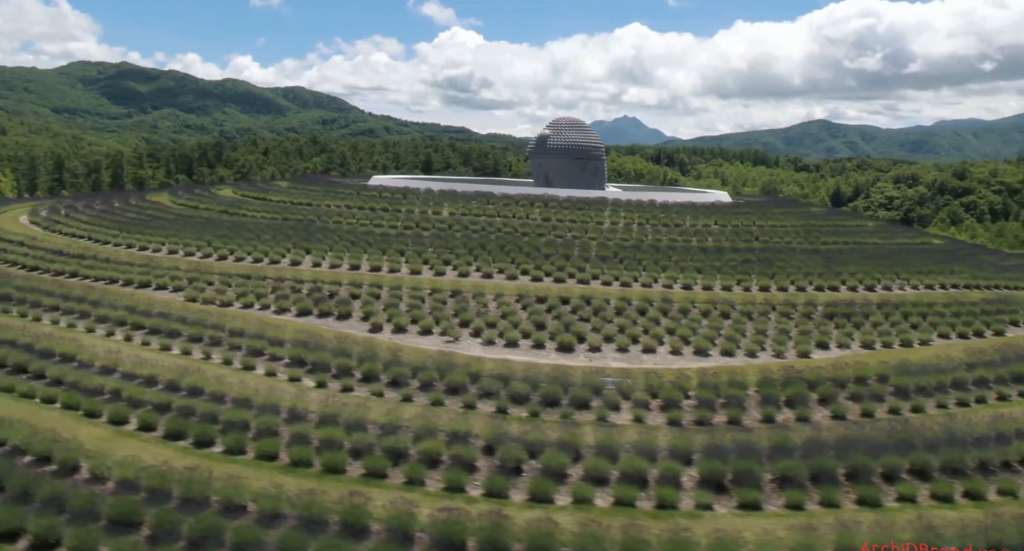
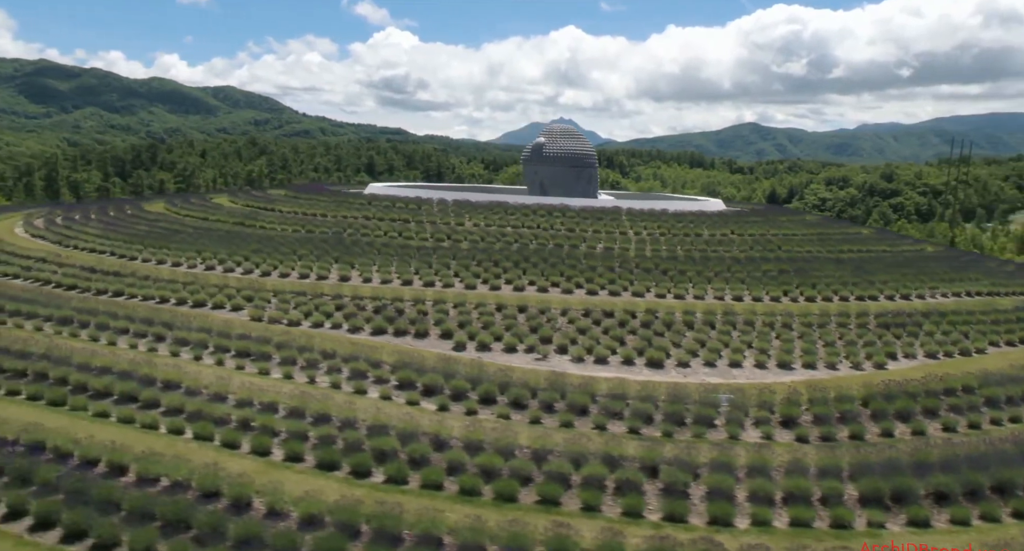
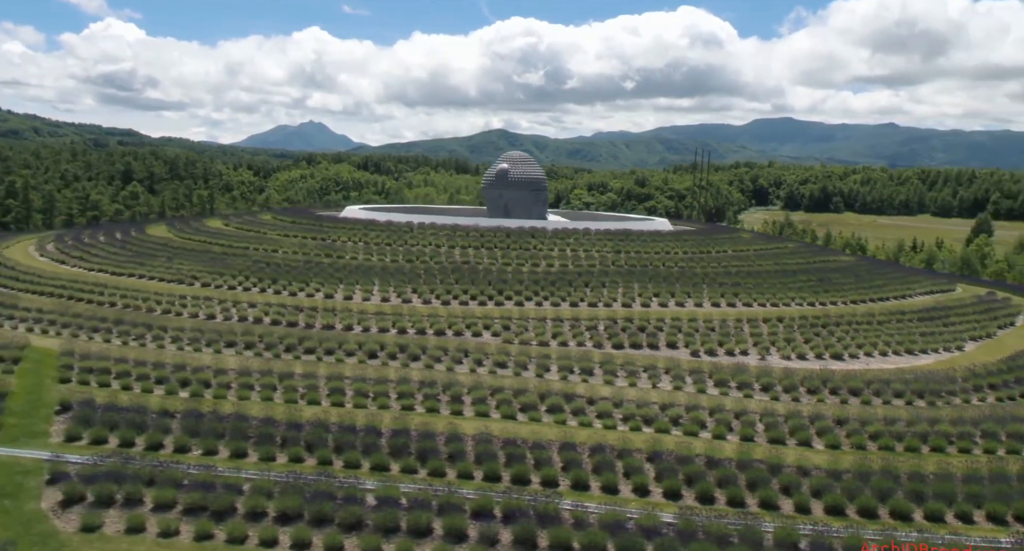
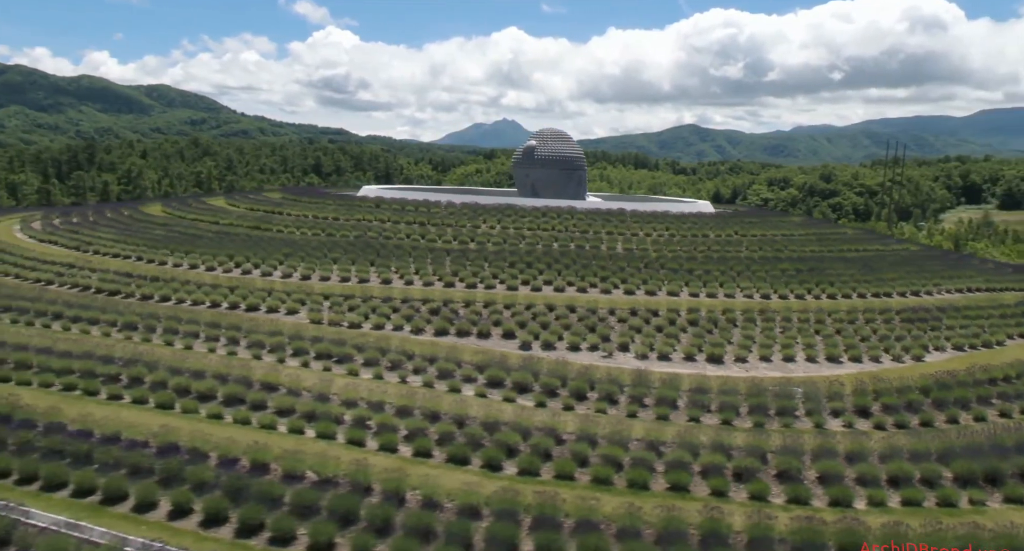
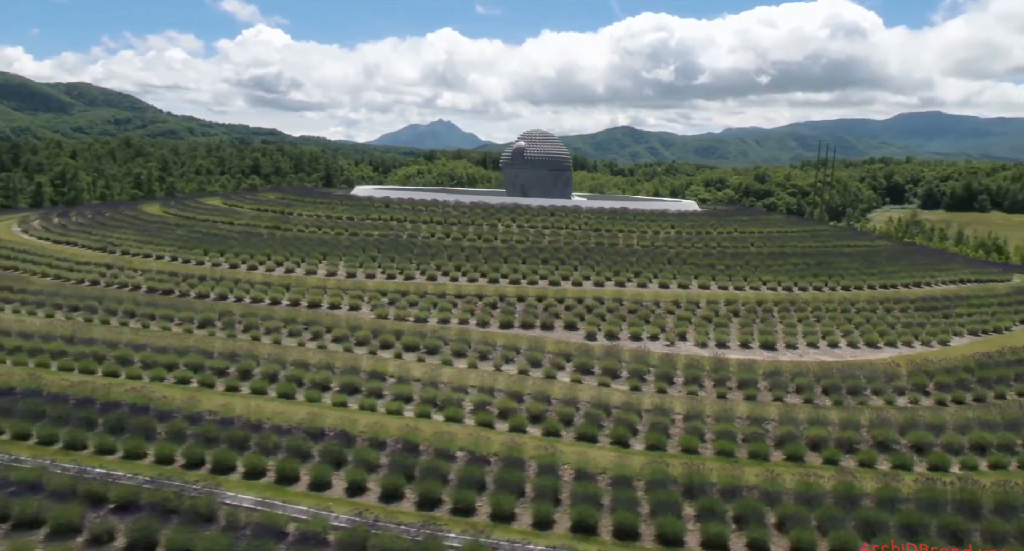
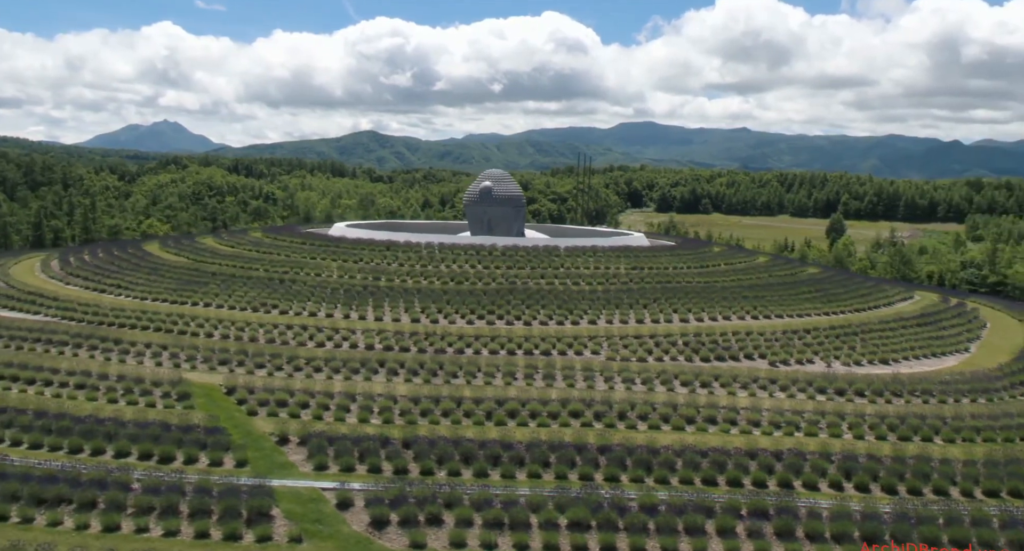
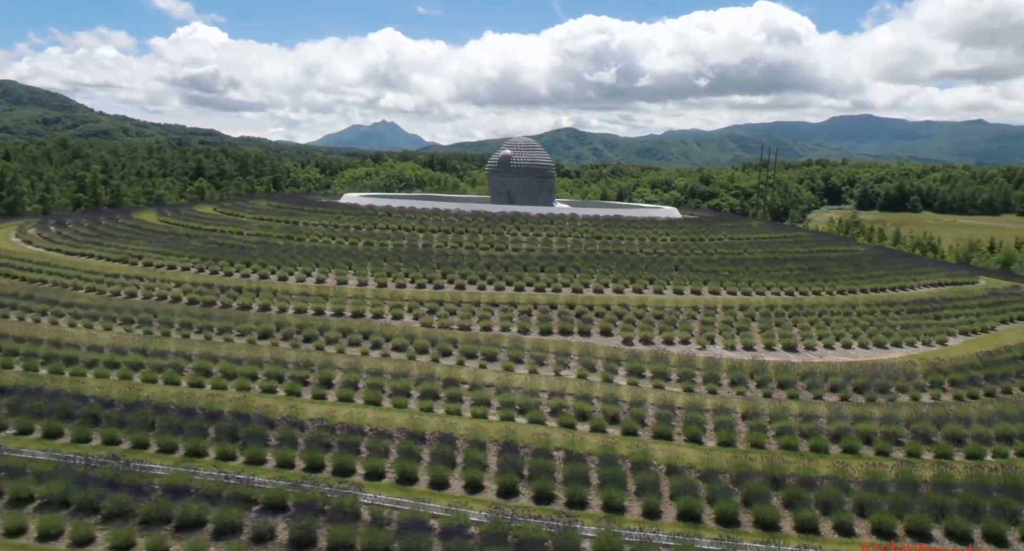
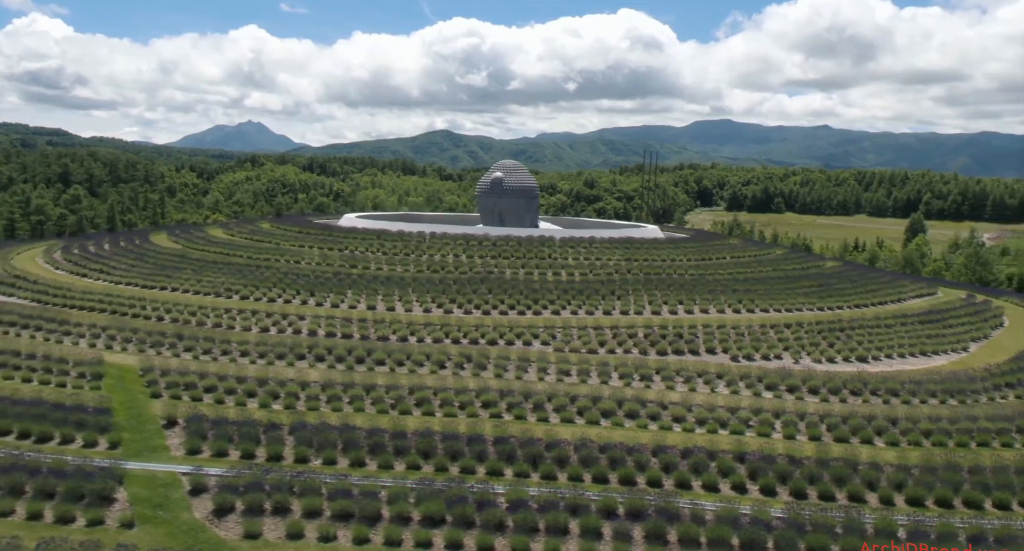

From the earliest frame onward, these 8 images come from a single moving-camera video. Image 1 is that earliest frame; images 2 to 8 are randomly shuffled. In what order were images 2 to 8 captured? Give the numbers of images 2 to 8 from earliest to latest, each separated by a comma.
2, 4, 5, 7, 3, 8, 6
